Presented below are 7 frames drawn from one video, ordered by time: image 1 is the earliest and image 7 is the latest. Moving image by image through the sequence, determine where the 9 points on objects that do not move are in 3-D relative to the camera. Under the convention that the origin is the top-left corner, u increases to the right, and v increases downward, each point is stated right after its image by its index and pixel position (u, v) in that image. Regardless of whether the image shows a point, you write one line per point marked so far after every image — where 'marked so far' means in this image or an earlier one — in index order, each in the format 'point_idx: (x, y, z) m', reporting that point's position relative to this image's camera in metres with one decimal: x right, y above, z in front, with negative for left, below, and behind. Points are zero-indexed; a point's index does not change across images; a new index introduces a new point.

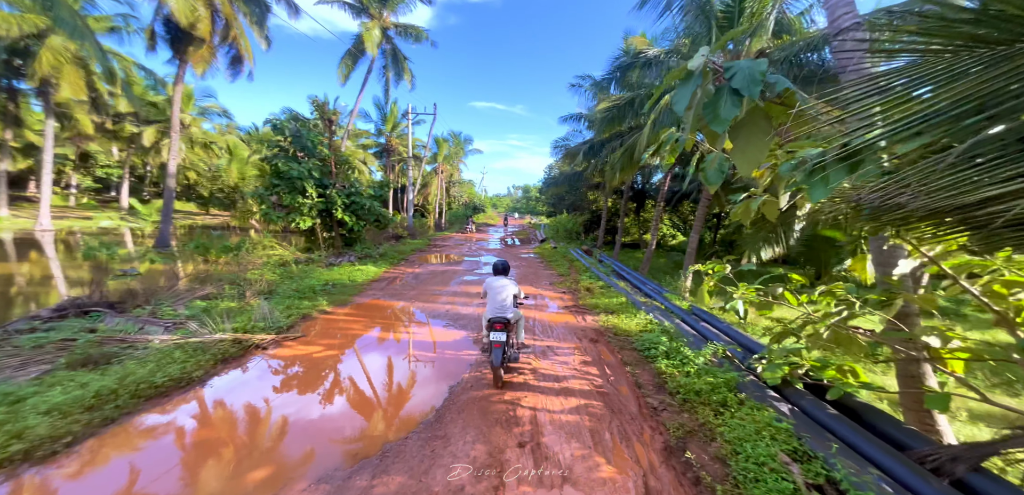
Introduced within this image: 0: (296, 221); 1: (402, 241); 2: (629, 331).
0: (-6.0, +0.7, +8.8) m
1: (-5.1, +0.3, +14.6) m
2: (+1.6, -1.1, +4.3) m
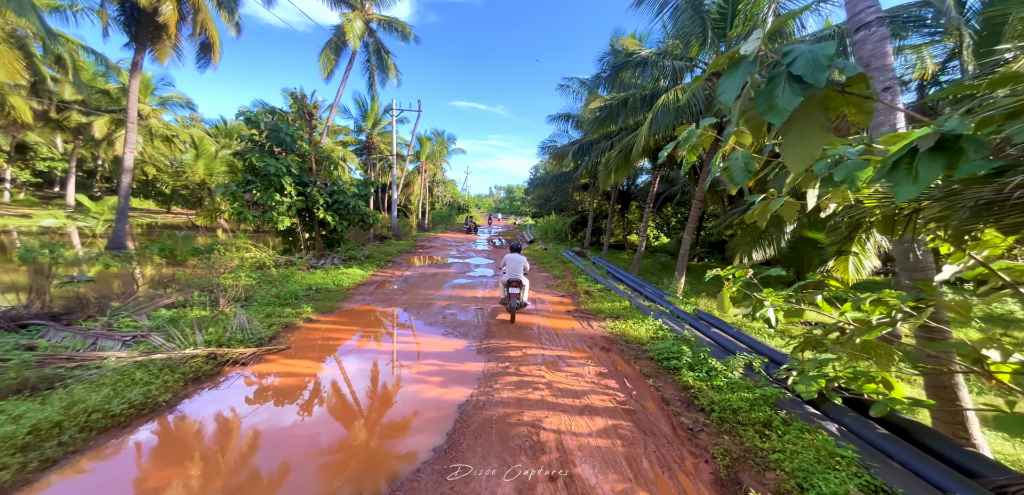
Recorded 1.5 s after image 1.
0: (-6.2, +0.7, +8.2) m
1: (-5.6, +0.2, +14.1) m
2: (+1.7, -1.2, +4.1) m
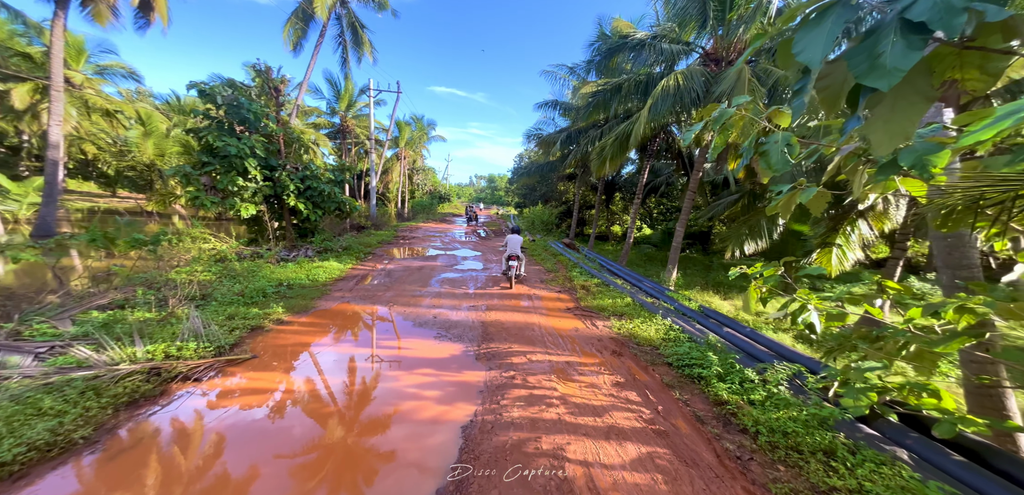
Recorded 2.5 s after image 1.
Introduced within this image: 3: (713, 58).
0: (-6.4, +0.9, +7.4) m
1: (-6.2, +0.6, +13.3) m
2: (+1.7, -1.1, +3.8) m
3: (+5.0, +4.7, +7.9) m
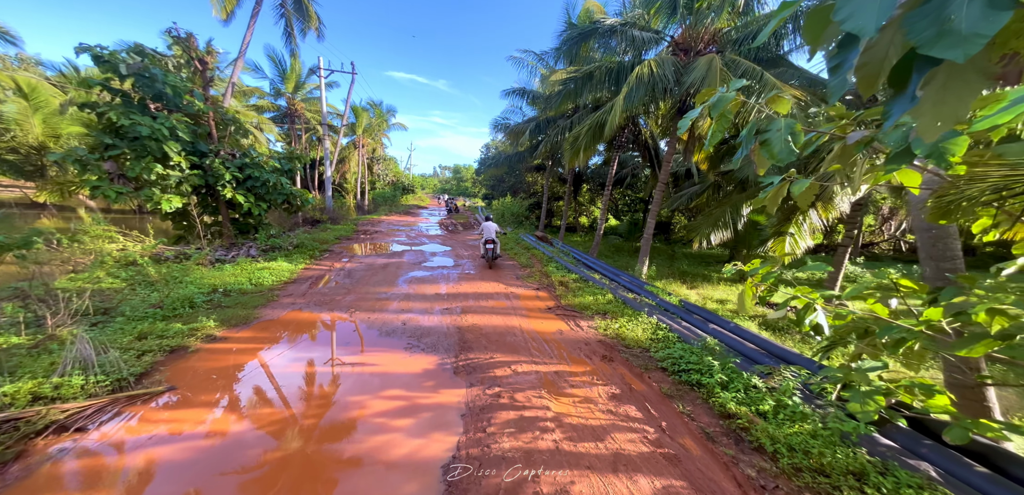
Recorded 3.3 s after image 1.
0: (-7.0, +0.9, +6.2) m
1: (-7.4, +0.8, +12.1) m
2: (+1.5, -1.1, +3.6) m
3: (+4.2, +4.9, +7.8) m
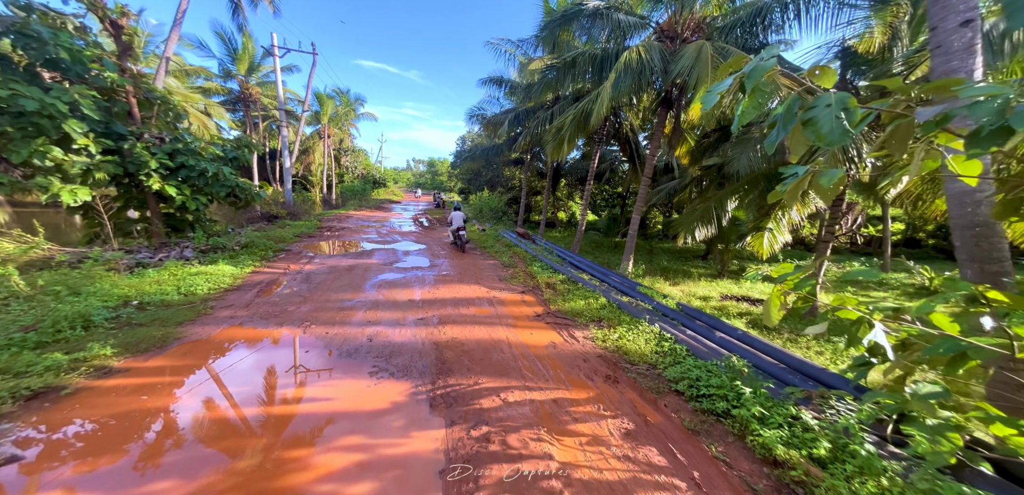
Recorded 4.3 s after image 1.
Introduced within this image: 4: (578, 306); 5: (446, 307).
0: (-7.3, +0.9, +5.1) m
1: (-8.2, +0.8, +11.0) m
2: (+1.3, -1.1, +3.1) m
3: (+3.7, +5.0, +7.5) m
4: (+1.0, -0.8, +4.8) m
5: (-1.0, -0.9, +4.8) m
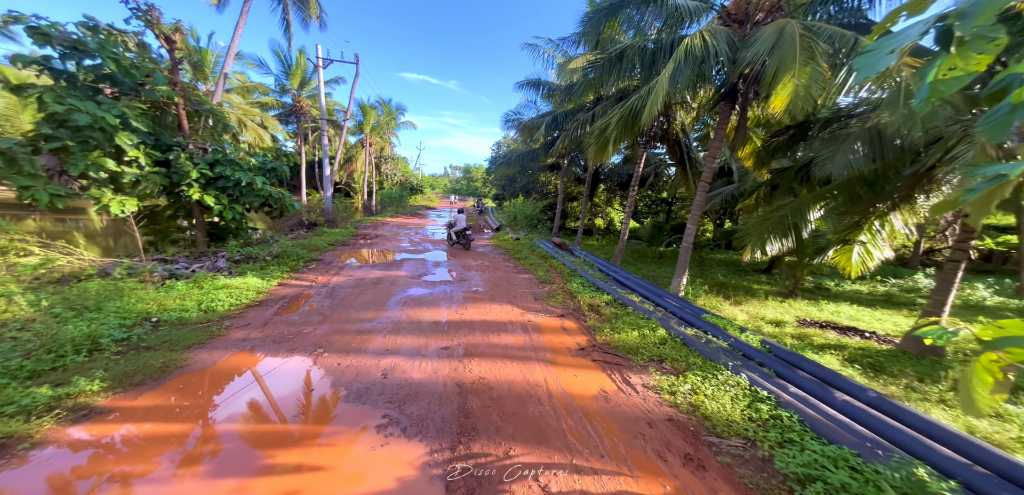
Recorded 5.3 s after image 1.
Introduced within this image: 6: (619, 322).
0: (-6.7, +0.7, +5.2) m
1: (-6.9, +0.6, +11.1) m
2: (+1.7, -1.3, +2.3) m
3: (+4.6, +4.7, +6.4) m
4: (+1.5, -1.1, +4.0) m
5: (-0.5, -1.1, +4.2) m
6: (+1.5, -1.0, +4.5) m
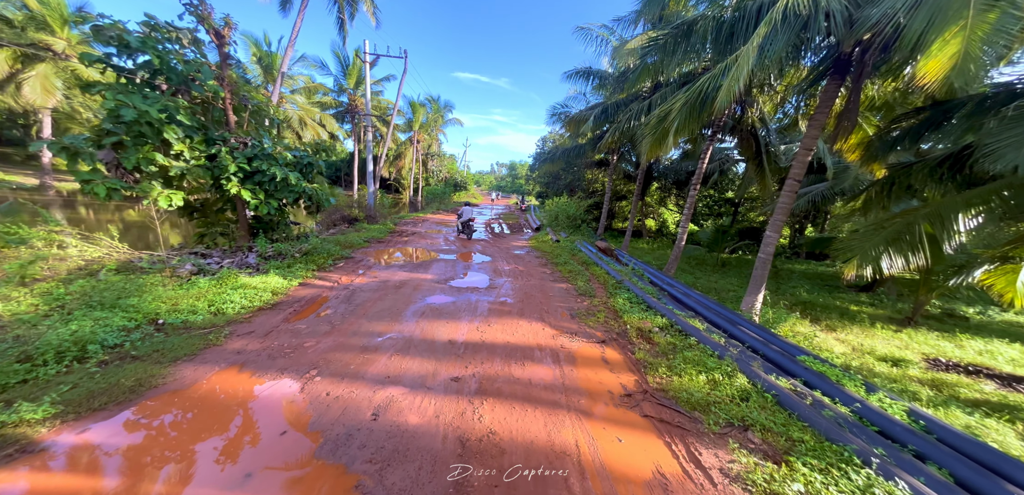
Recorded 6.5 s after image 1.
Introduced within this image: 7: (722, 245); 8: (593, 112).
0: (-6.1, +0.8, +5.3) m
1: (-5.5, +0.8, +11.2) m
2: (+1.7, -1.5, +1.3) m
3: (+5.3, +4.4, +4.9) m
4: (+1.7, -1.3, +3.0) m
5: (-0.2, -1.2, +3.5) m
6: (+1.8, -1.1, +3.5) m
7: (+8.2, +0.1, +12.3) m
8: (+3.3, +5.5, +12.7) m
